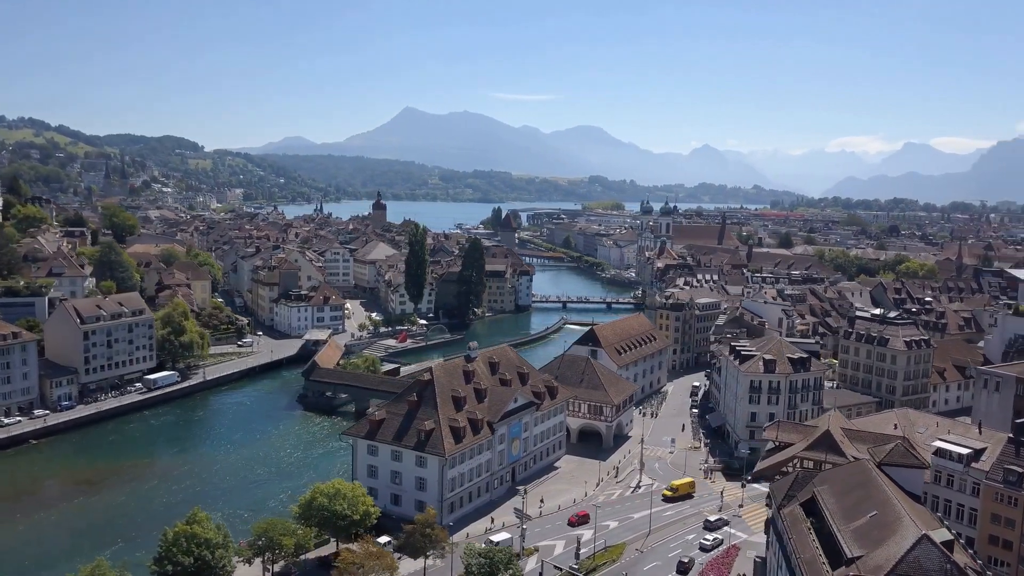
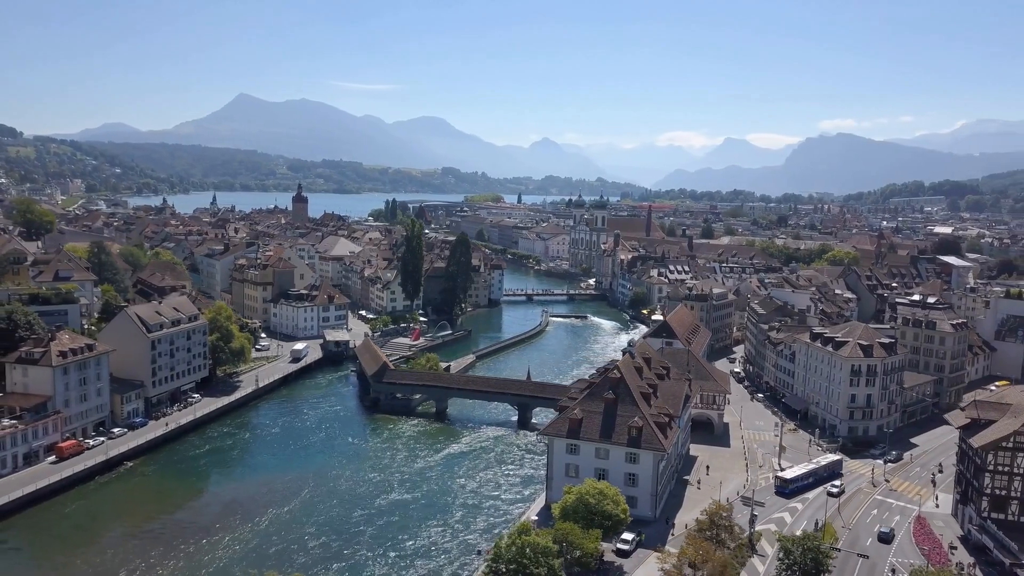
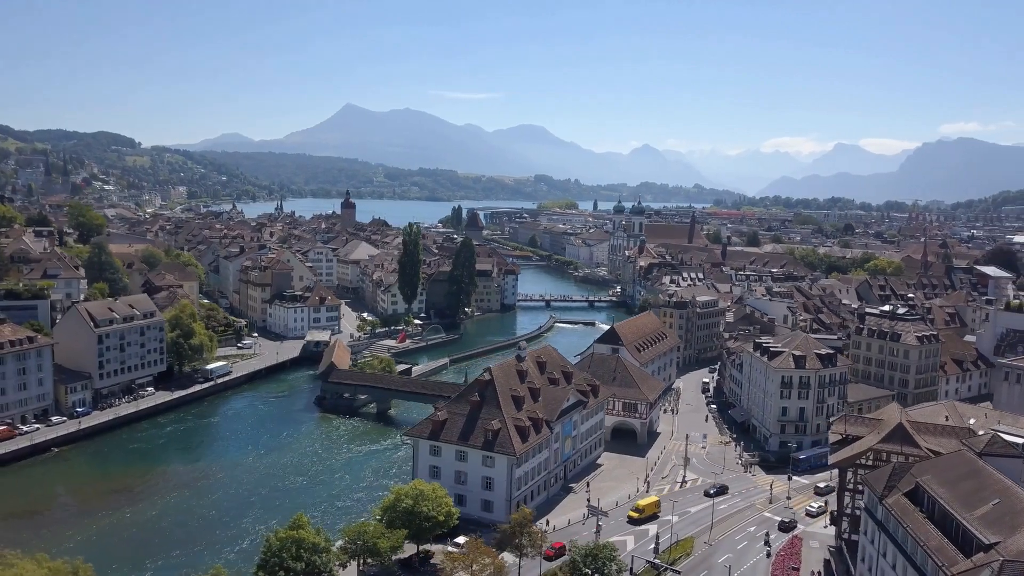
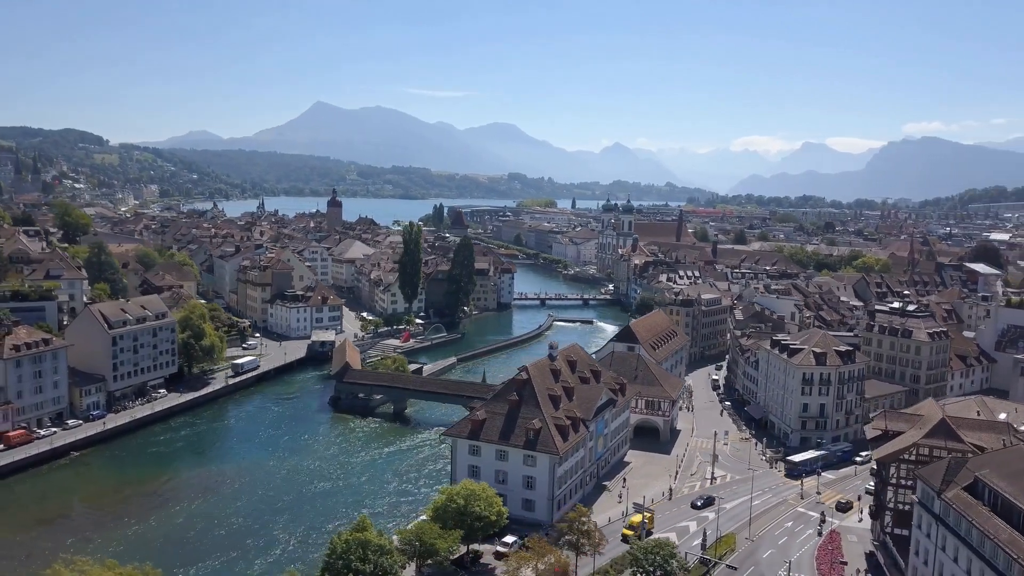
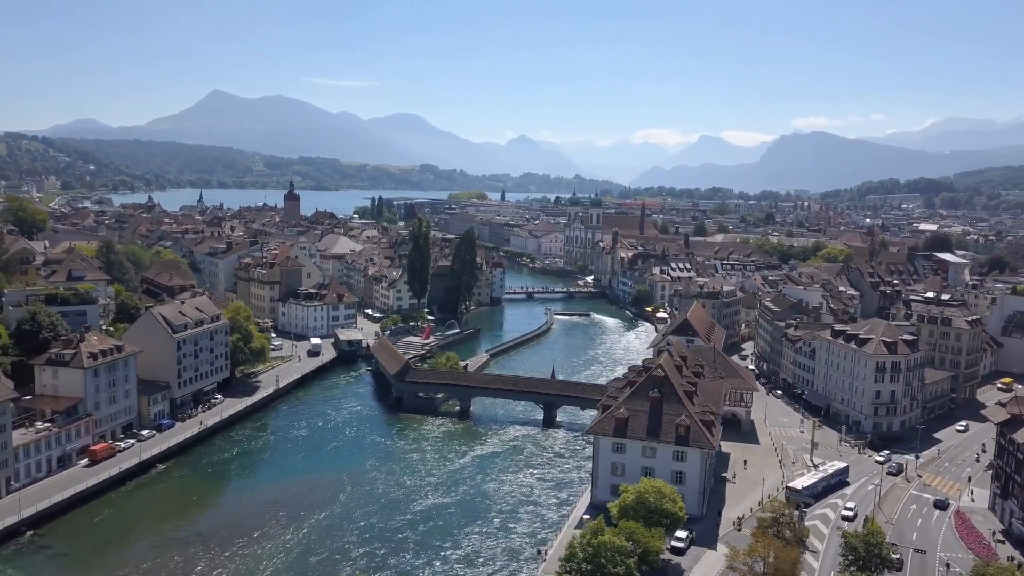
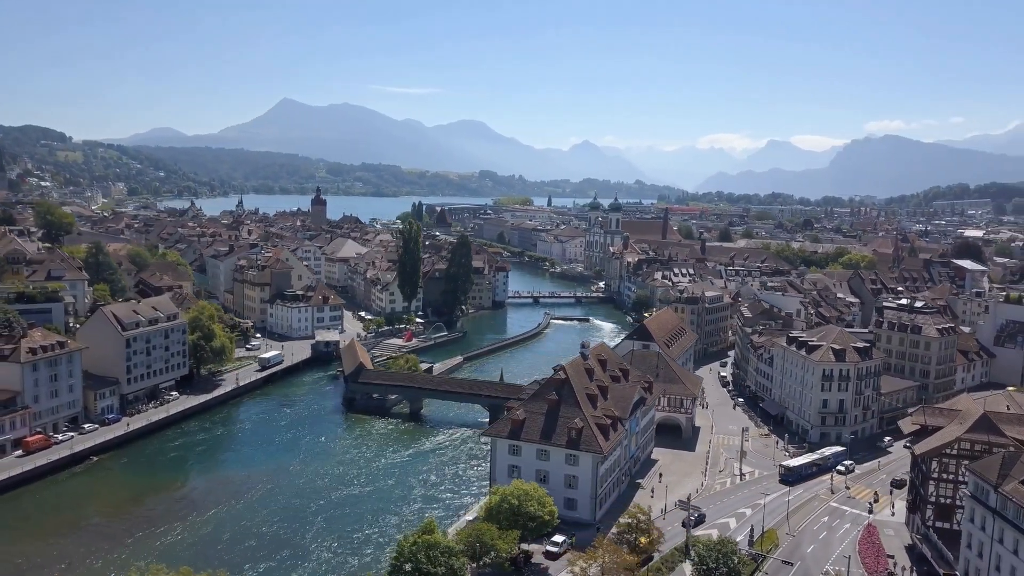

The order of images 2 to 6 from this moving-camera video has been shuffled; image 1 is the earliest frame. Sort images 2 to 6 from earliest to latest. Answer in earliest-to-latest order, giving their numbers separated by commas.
3, 4, 6, 2, 5
